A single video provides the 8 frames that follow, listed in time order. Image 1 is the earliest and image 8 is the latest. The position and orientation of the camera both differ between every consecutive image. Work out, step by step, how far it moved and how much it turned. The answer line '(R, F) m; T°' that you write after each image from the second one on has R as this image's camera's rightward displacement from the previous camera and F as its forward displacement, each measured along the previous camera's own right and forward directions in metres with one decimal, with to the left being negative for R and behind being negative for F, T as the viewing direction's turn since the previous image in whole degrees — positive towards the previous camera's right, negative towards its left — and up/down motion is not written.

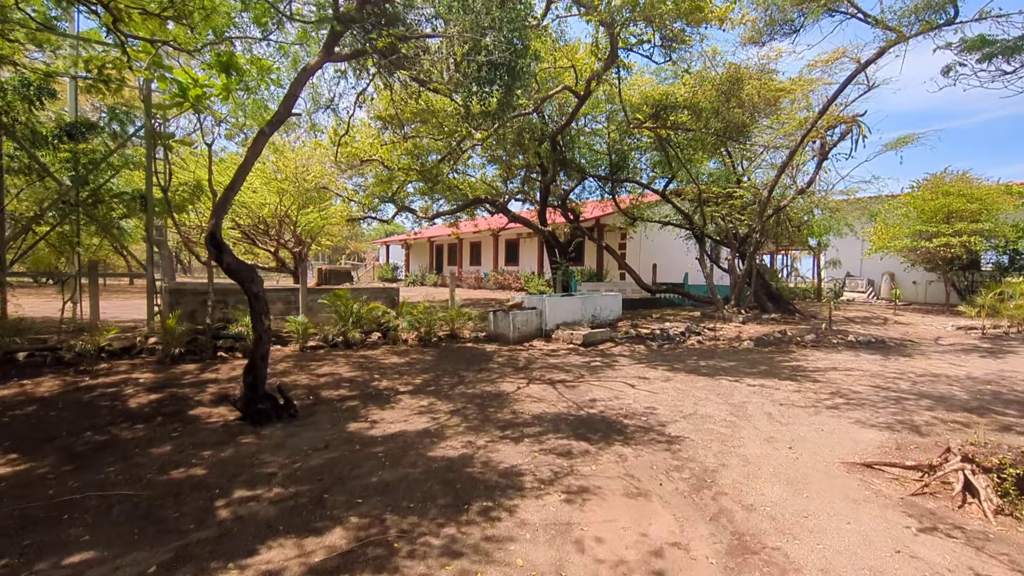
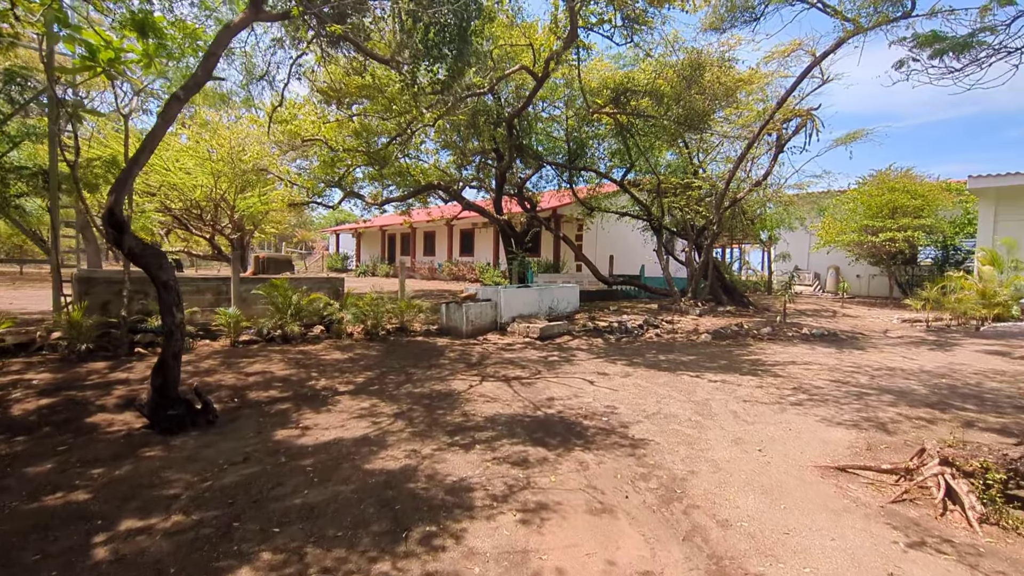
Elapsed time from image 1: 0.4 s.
(0.0, +0.5) m; +5°
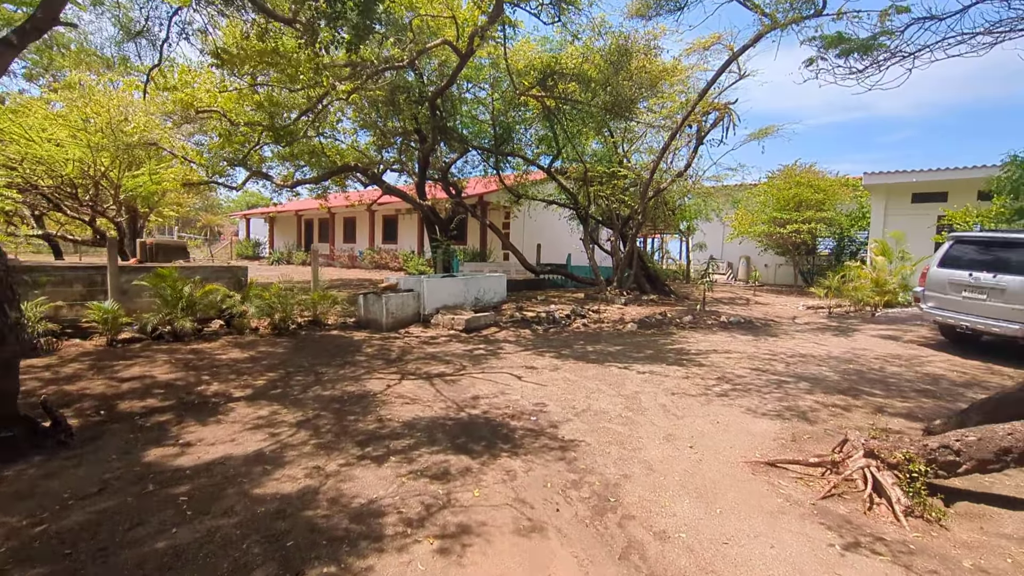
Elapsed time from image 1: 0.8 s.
(+0.1, +0.4) m; +8°
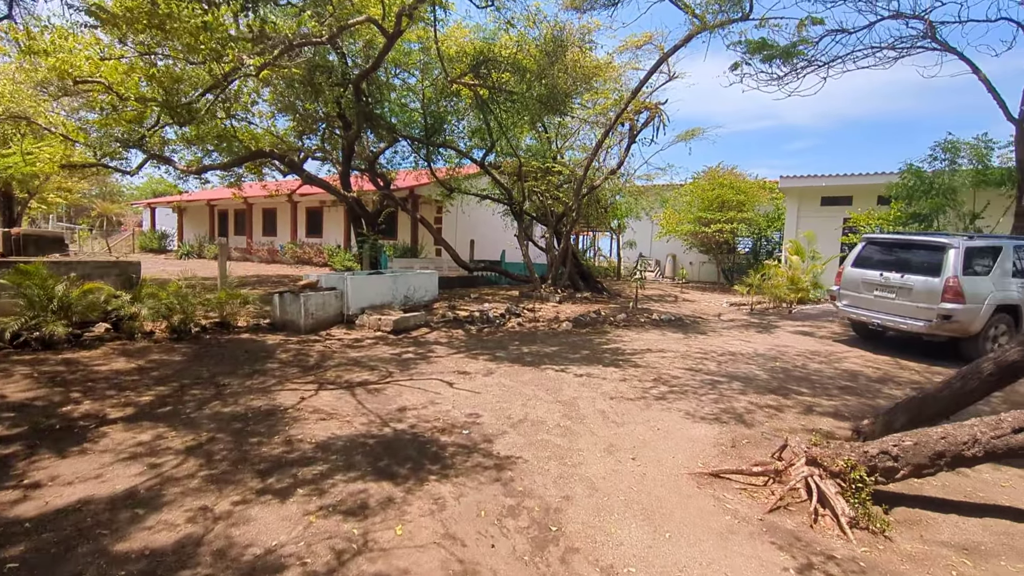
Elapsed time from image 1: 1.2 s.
(0.0, +0.4) m; +7°
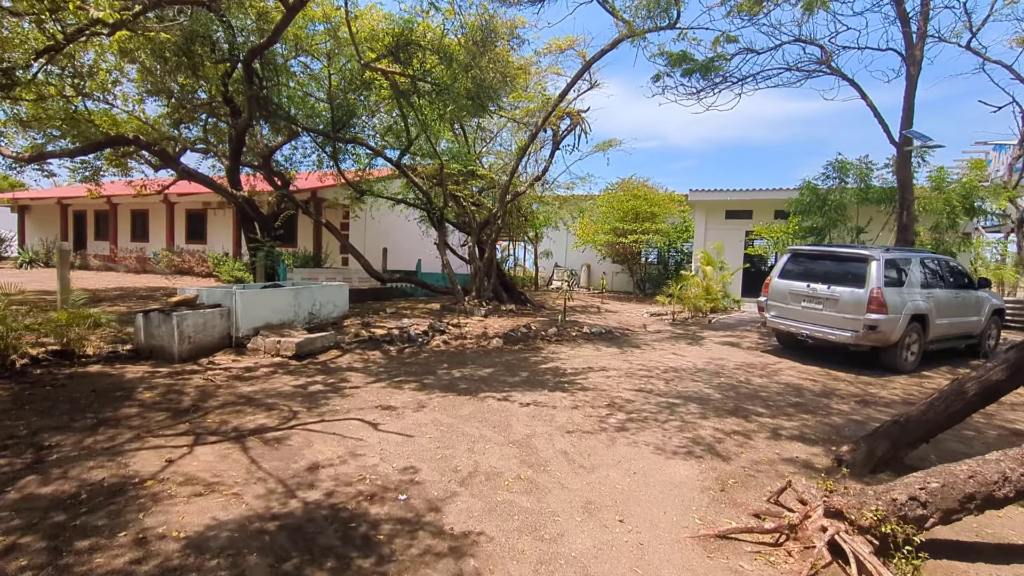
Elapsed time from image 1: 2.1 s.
(-0.3, +0.9) m; +10°
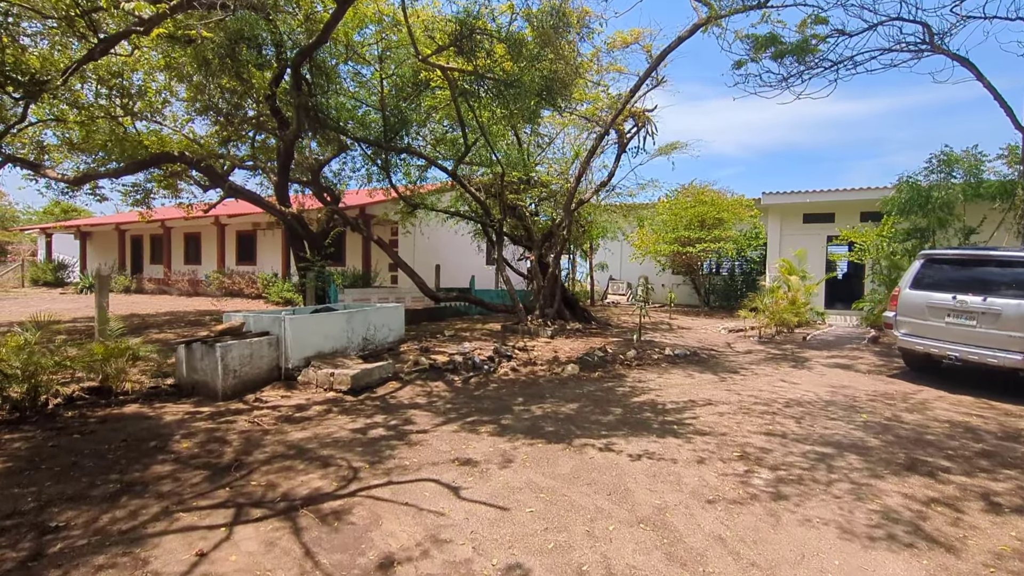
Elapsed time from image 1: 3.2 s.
(-0.5, +1.0) m; -4°
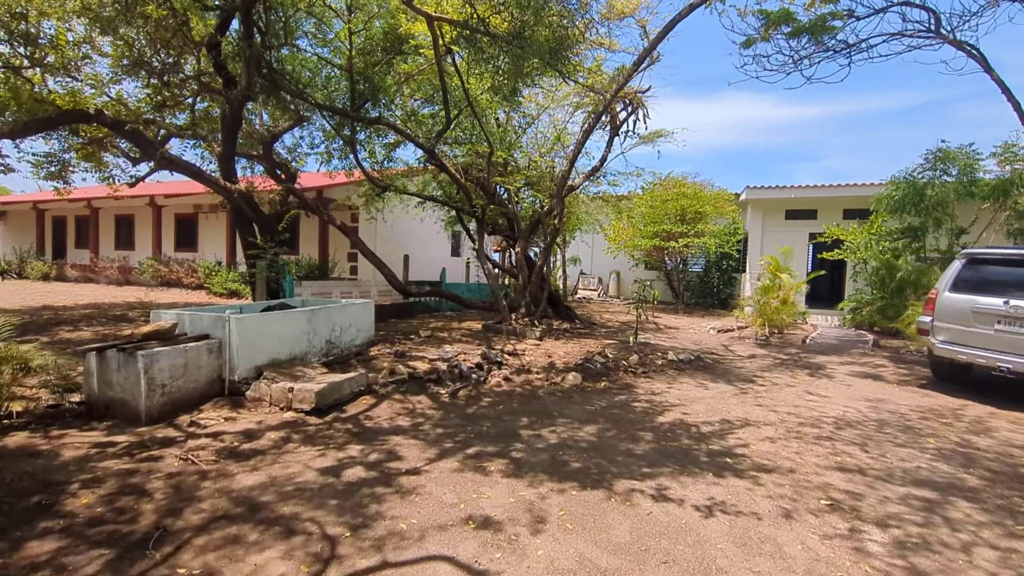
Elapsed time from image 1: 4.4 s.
(-0.5, +1.1) m; +5°
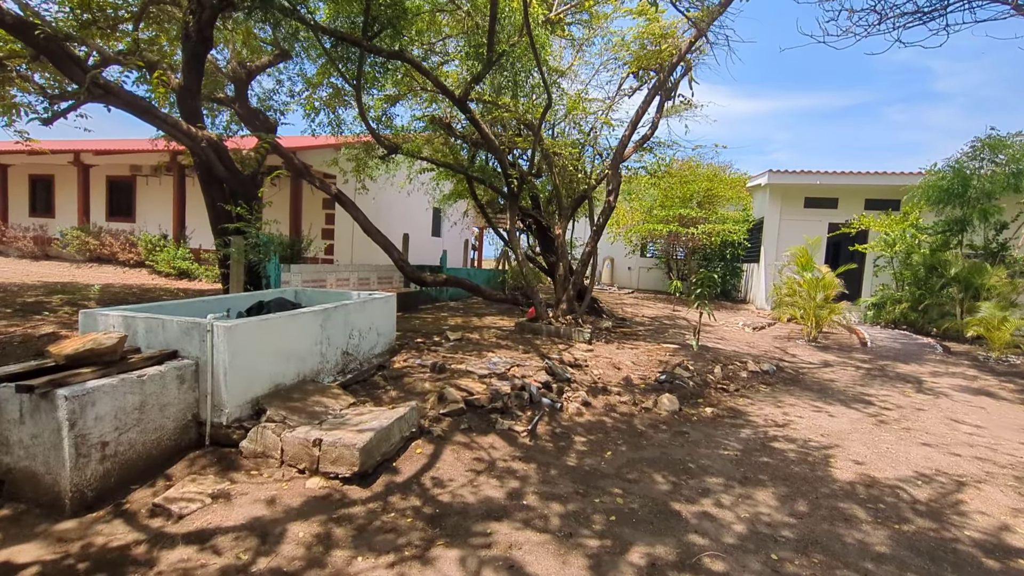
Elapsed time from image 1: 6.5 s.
(-1.3, +1.7) m; +5°
